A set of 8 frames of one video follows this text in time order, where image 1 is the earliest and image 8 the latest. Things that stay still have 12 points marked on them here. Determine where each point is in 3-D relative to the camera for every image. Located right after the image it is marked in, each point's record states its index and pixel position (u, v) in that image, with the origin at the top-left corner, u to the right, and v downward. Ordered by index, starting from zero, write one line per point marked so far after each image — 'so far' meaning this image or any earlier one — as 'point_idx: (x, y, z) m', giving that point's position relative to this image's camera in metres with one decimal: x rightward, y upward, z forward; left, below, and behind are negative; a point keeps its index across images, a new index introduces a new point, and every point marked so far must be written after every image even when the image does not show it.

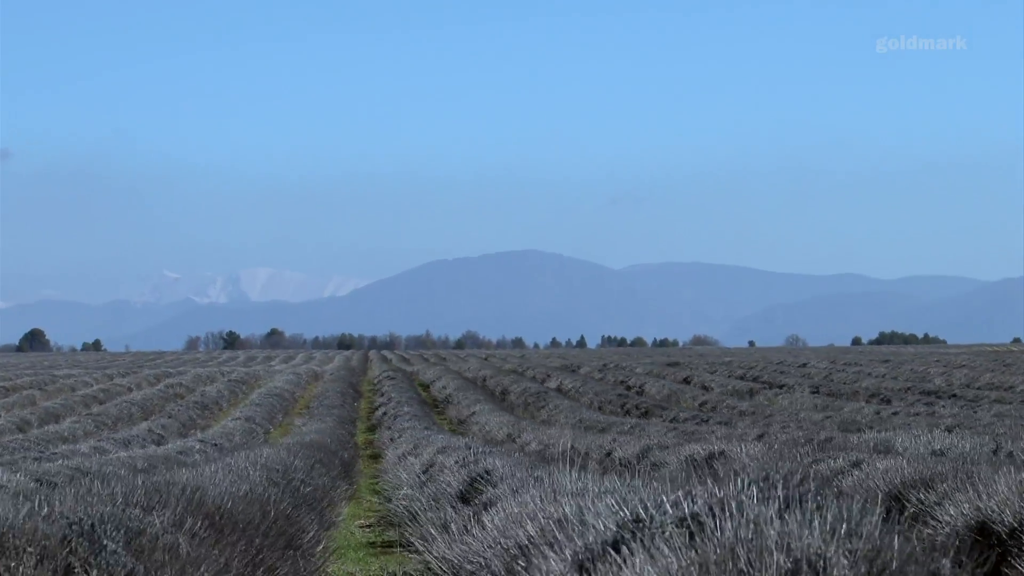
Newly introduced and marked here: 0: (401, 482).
0: (-2.1, -3.2, +19.2) m
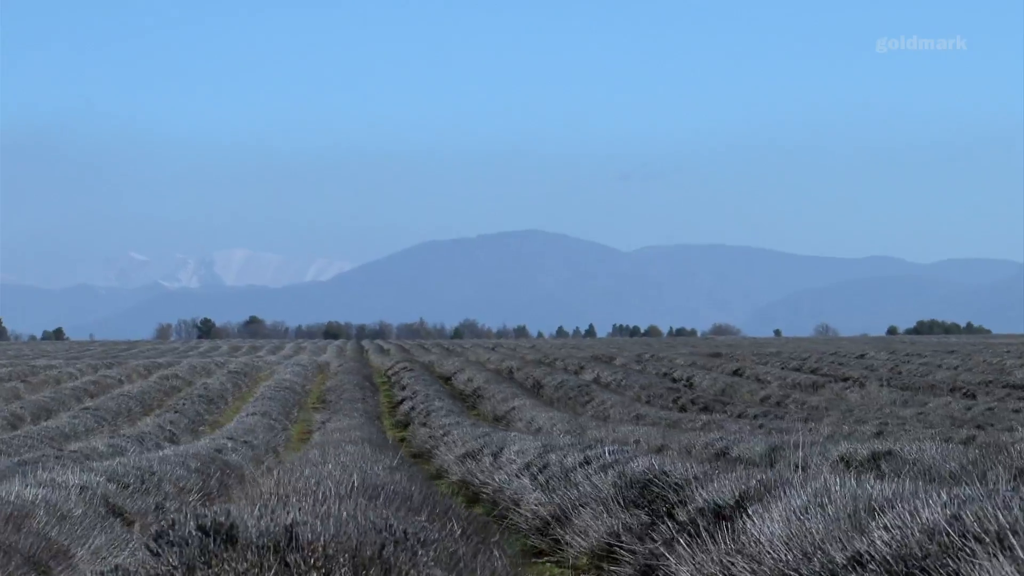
0: (-0.2, -2.8, +16.6) m
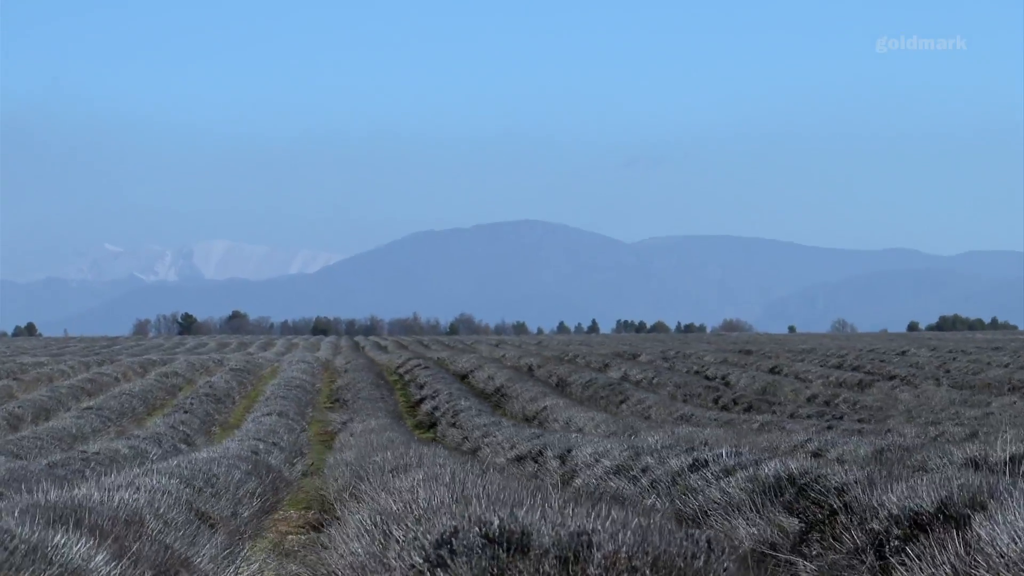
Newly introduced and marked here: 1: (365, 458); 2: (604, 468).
0: (+1.1, -2.7, +15.1) m
1: (-2.4, -2.9, +17.5) m
2: (+1.5, -2.6, +15.5) m
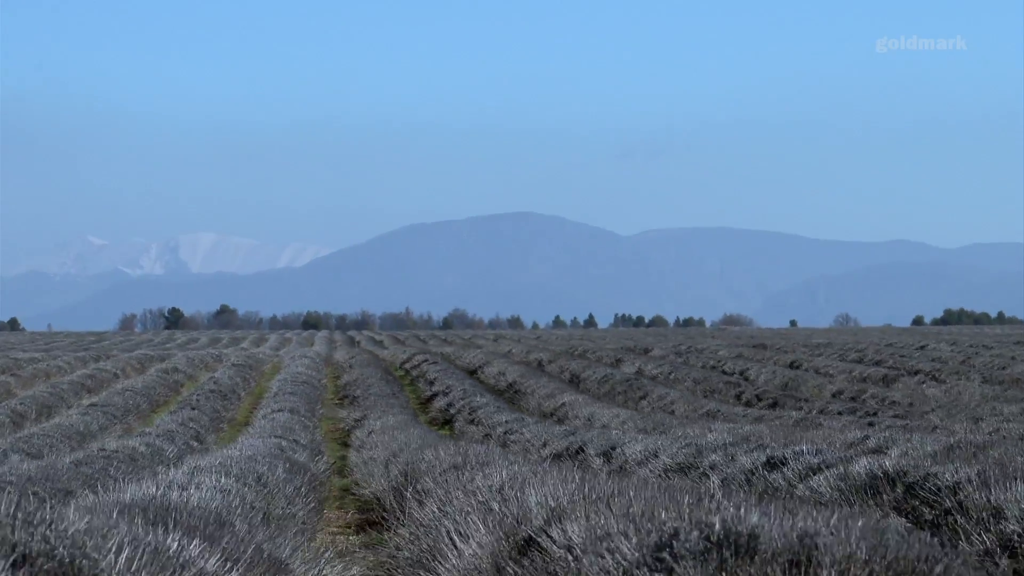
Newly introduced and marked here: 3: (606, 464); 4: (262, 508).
0: (+1.9, -2.5, +14.4) m
1: (-1.7, -2.8, +16.7) m
2: (+2.3, -2.5, +14.8) m
3: (+1.4, -2.6, +15.8) m
4: (-2.8, -2.3, +11.4) m
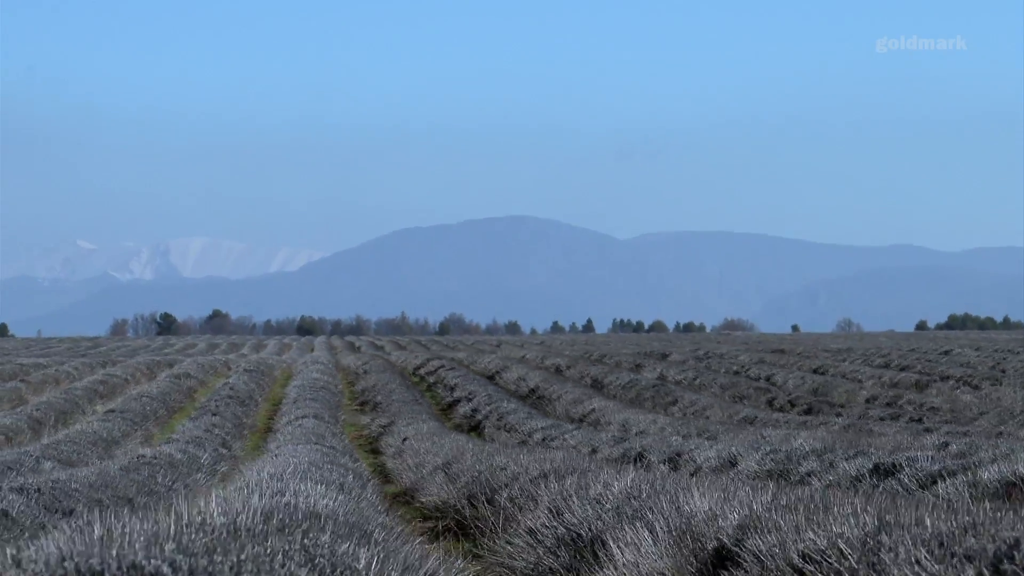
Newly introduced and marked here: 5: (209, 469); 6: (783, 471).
0: (+3.1, -2.5, +13.9) m
1: (-0.6, -2.8, +16.1) m
2: (+3.4, -2.5, +14.3) m
3: (+2.5, -2.6, +15.3) m
4: (-1.5, -2.3, +10.7) m
5: (-5.6, -3.3, +19.3) m
6: (+3.5, -2.5, +13.6) m
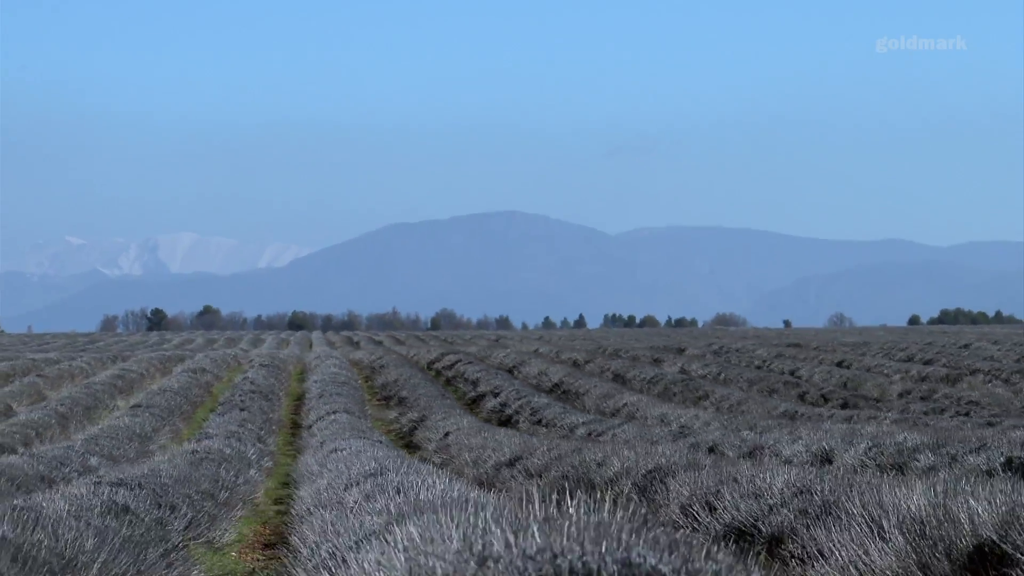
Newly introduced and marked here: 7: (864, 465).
0: (+4.5, -2.4, +13.7) m
1: (+0.7, -2.6, +15.6) m
2: (+4.8, -2.3, +14.1) m
3: (+3.9, -2.5, +15.0) m
4: (+0.1, -2.2, +10.2) m
5: (-4.5, -3.2, +18.5) m
6: (+5.0, -2.3, +13.4) m
7: (+4.5, -2.3, +13.3) m
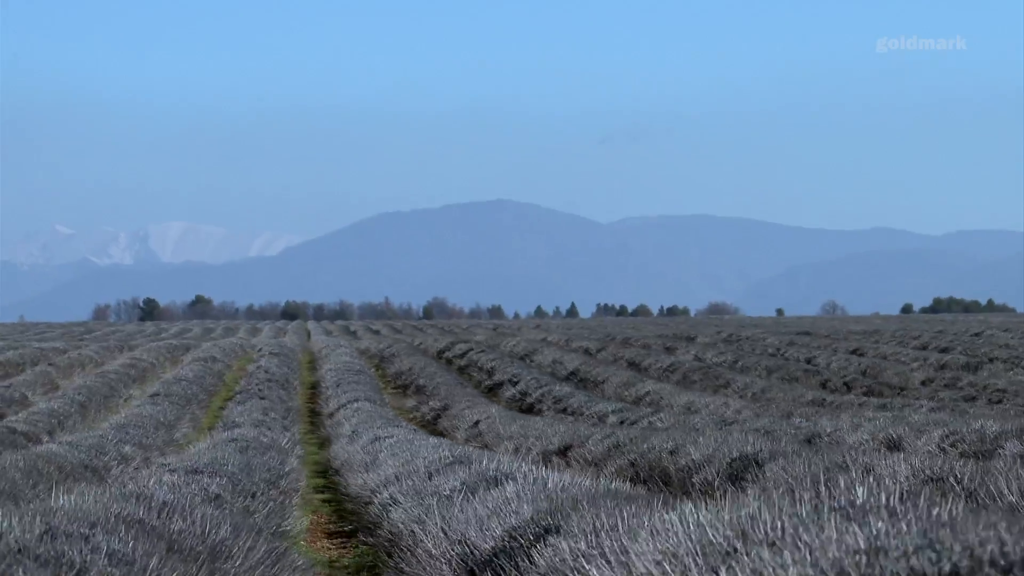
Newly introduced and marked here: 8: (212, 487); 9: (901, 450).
0: (+5.5, -2.2, +13.5) m
1: (+1.6, -2.4, +15.2) m
2: (+5.8, -2.1, +13.9) m
3: (+4.8, -2.2, +14.8) m
4: (+1.3, -2.0, +9.8) m
5: (-3.7, -2.9, +18.0) m
6: (+6.0, -2.1, +13.2) m
7: (+5.5, -2.1, +13.1) m
8: (-3.1, -2.1, +10.9) m
9: (+5.2, -2.2, +14.0) m
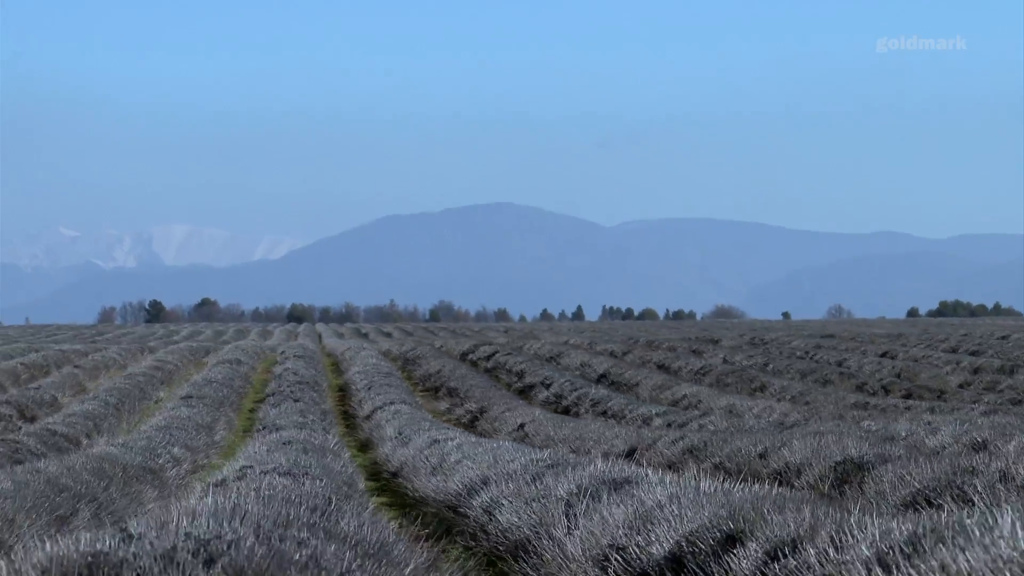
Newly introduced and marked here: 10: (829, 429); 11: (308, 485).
0: (+6.6, -2.2, +13.2) m
1: (+2.7, -2.4, +14.8) m
2: (+6.9, -2.1, +13.6) m
3: (+5.9, -2.2, +14.5) m
4: (+2.5, -1.9, +9.4) m
5: (-2.7, -2.8, +17.4) m
6: (+7.1, -2.1, +12.9) m
7: (+6.7, -2.0, +12.8) m
8: (-1.9, -2.0, +10.3) m
9: (+6.4, -2.2, +13.6) m
10: (+5.3, -2.4, +17.3) m
11: (-2.0, -2.0, +10.4) m
